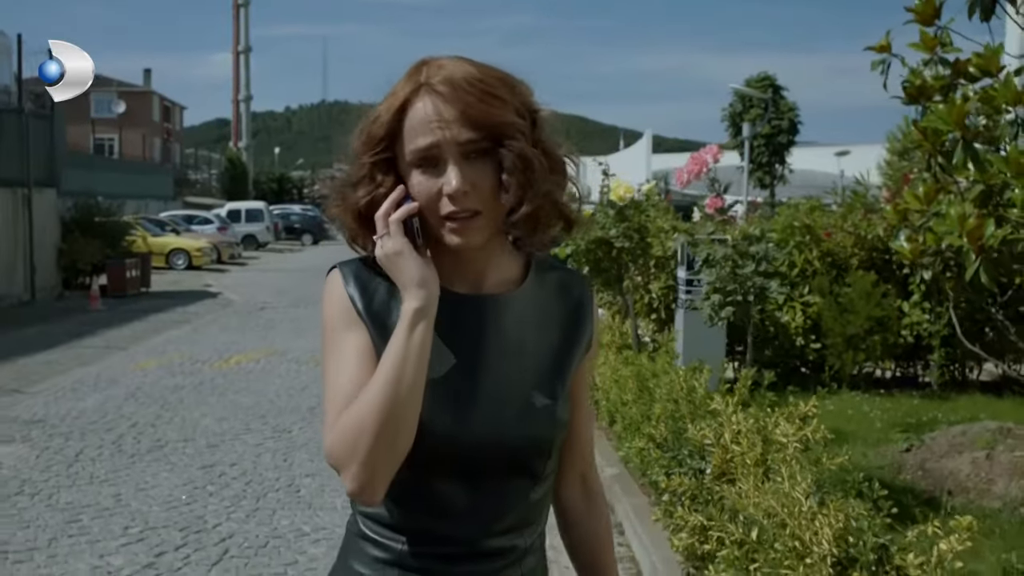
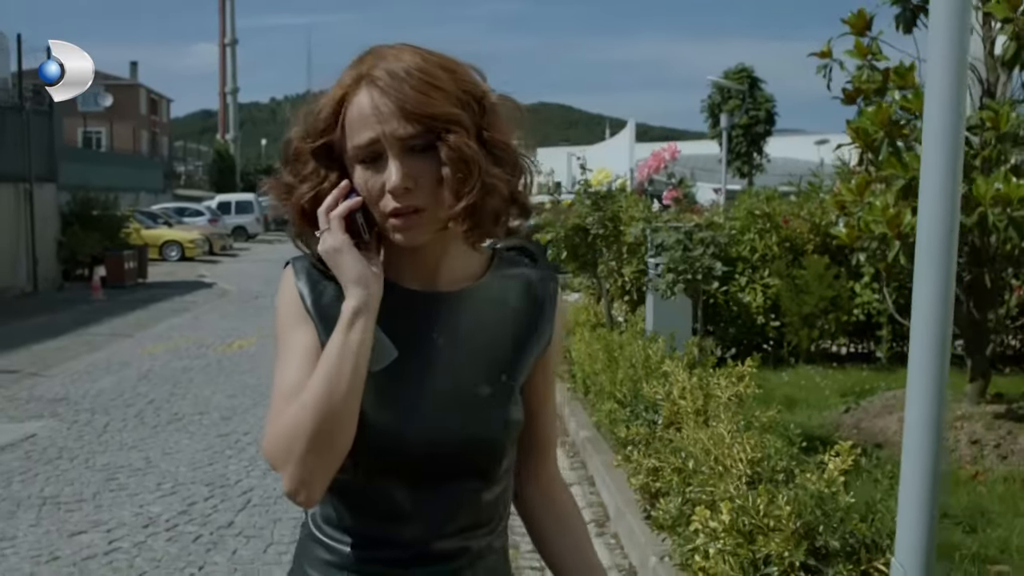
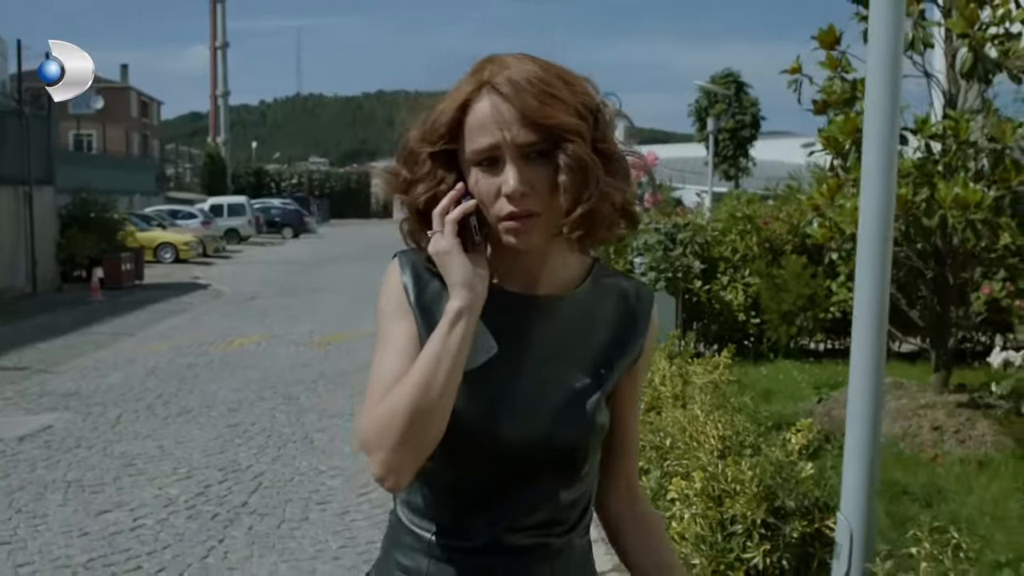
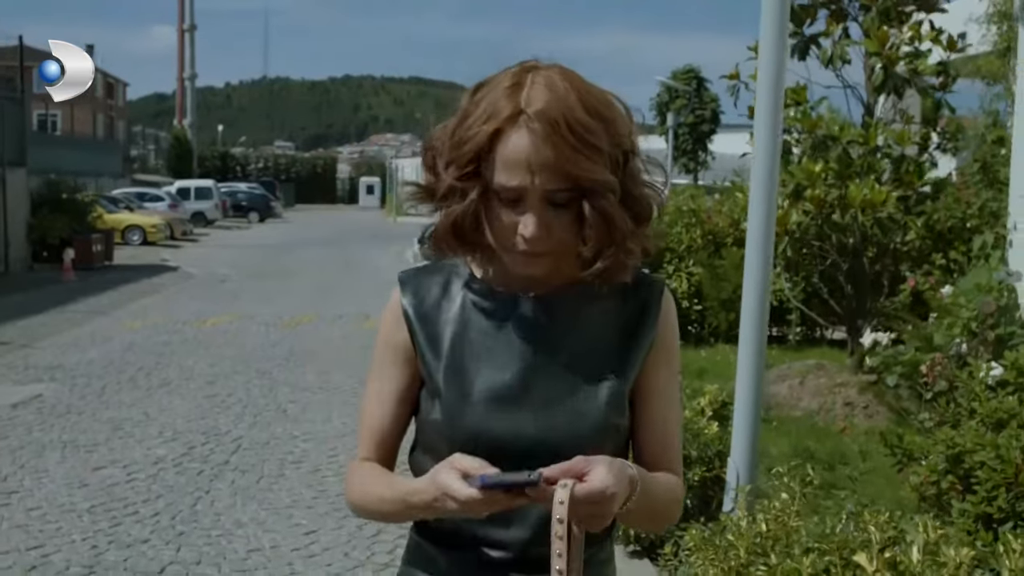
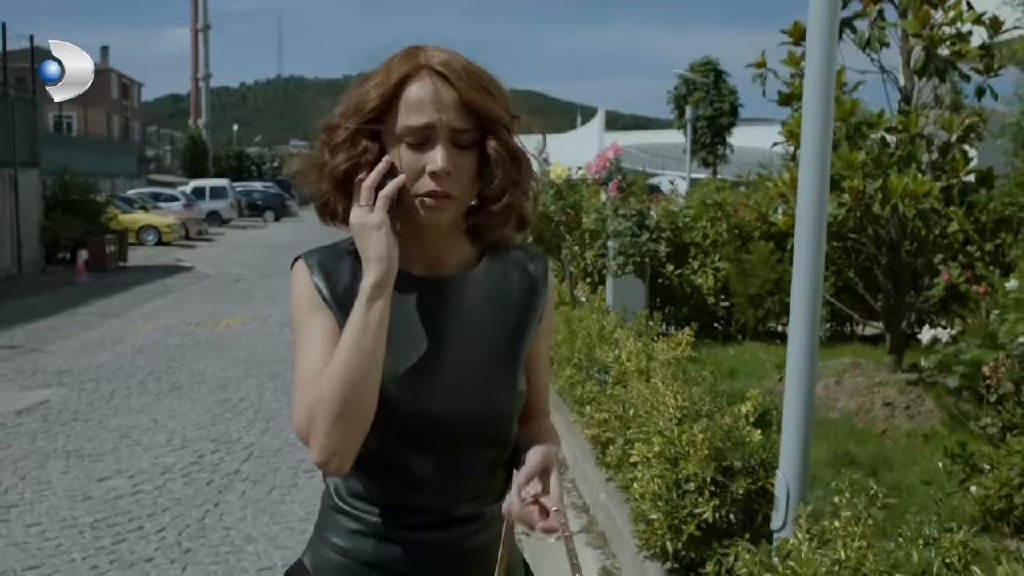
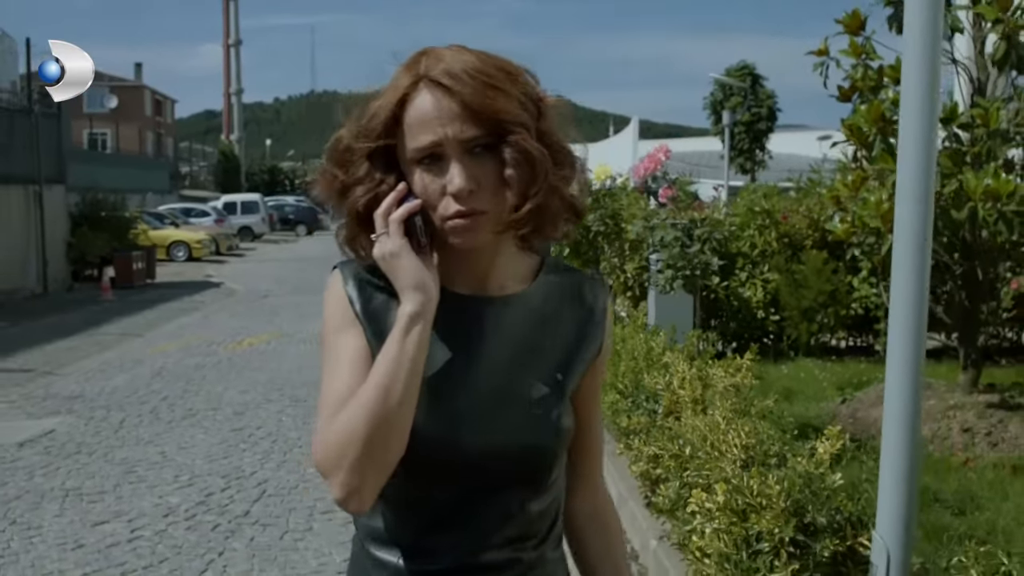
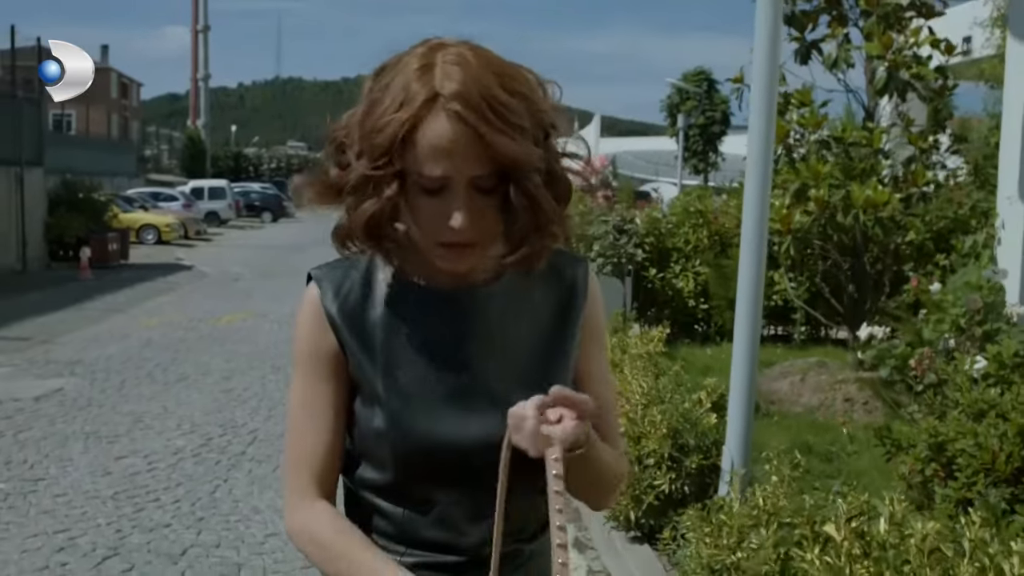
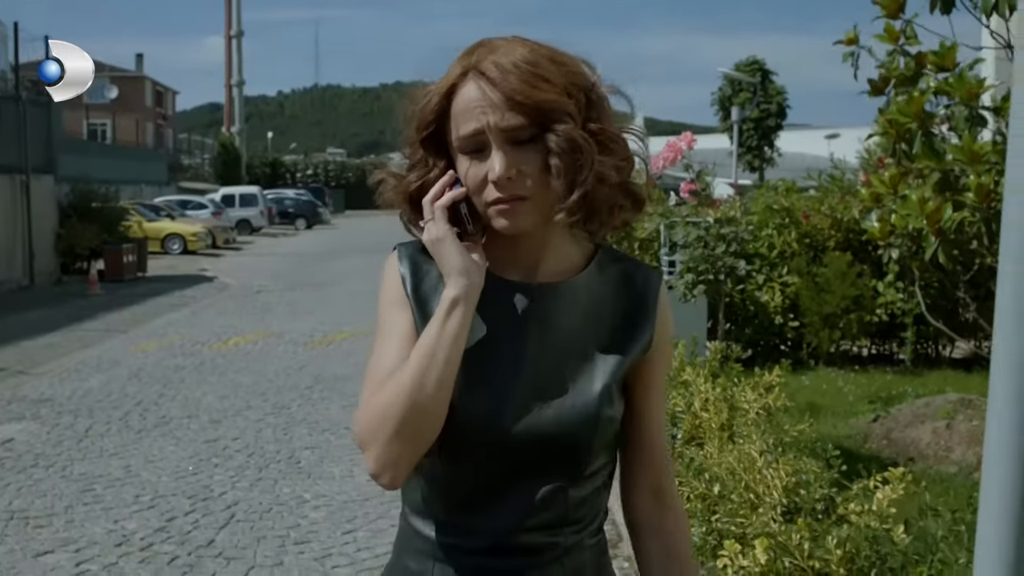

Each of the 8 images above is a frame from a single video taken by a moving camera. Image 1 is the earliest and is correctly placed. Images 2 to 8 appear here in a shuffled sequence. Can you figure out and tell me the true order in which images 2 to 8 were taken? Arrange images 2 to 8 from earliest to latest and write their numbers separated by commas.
8, 2, 6, 3, 5, 4, 7
